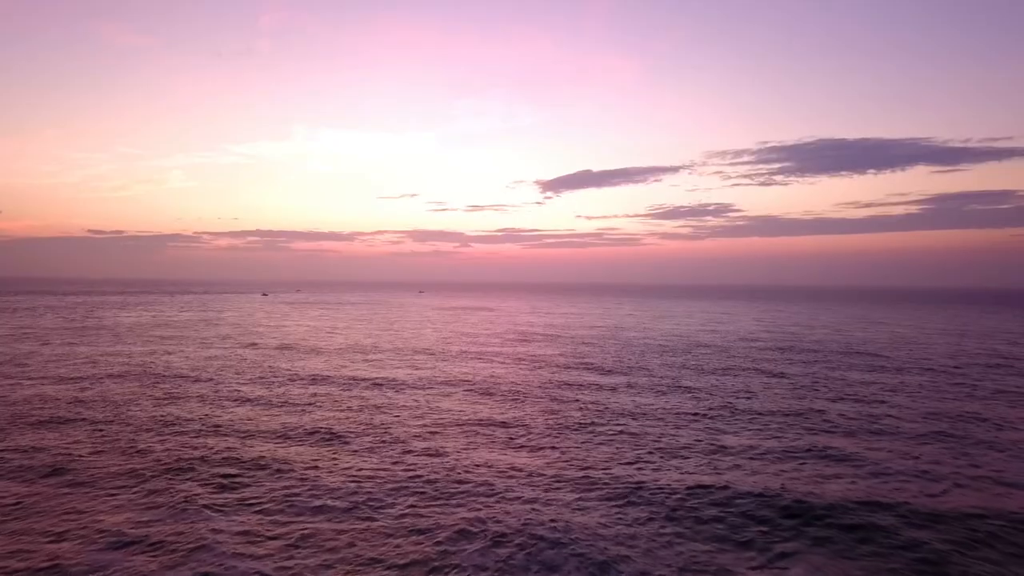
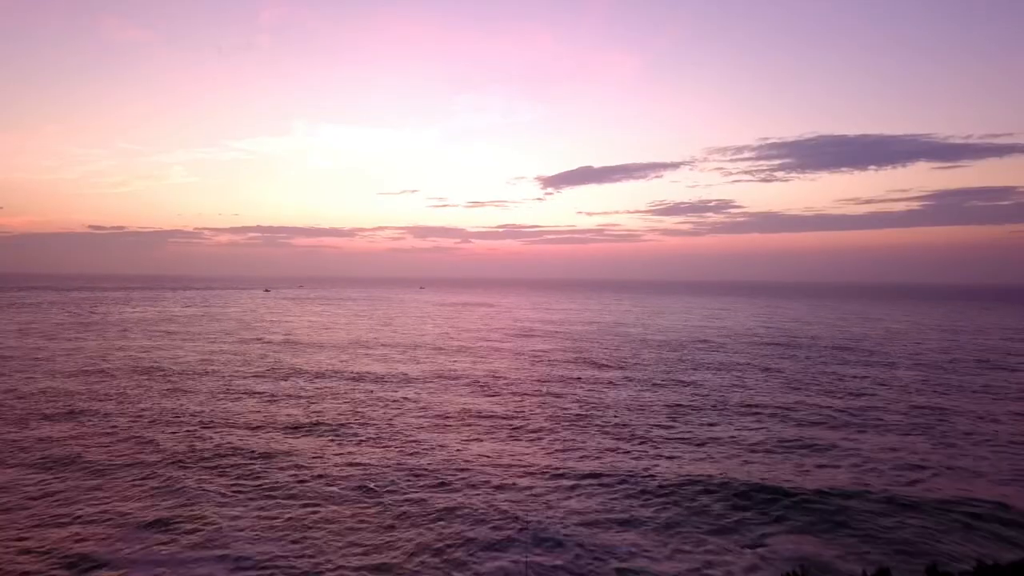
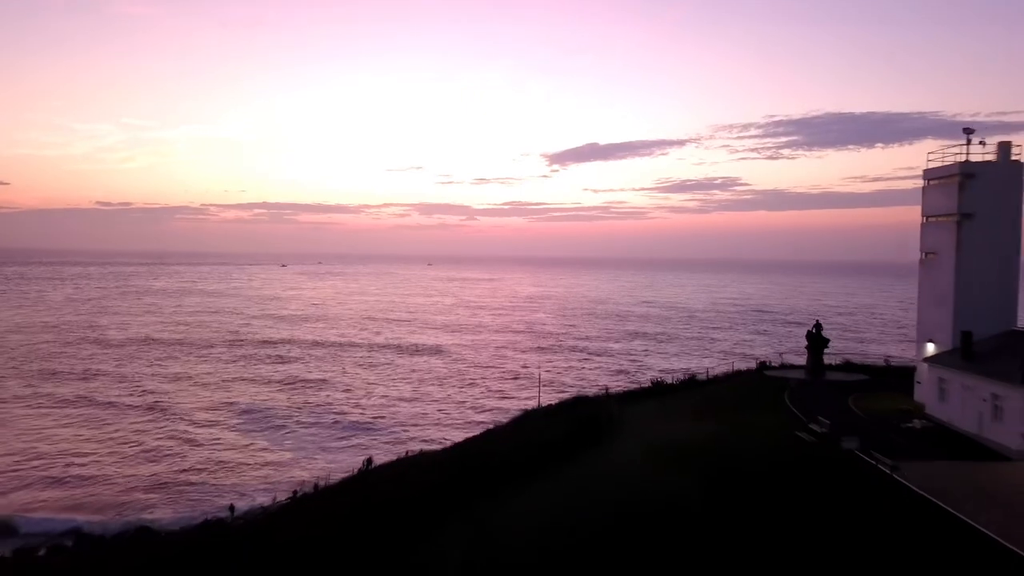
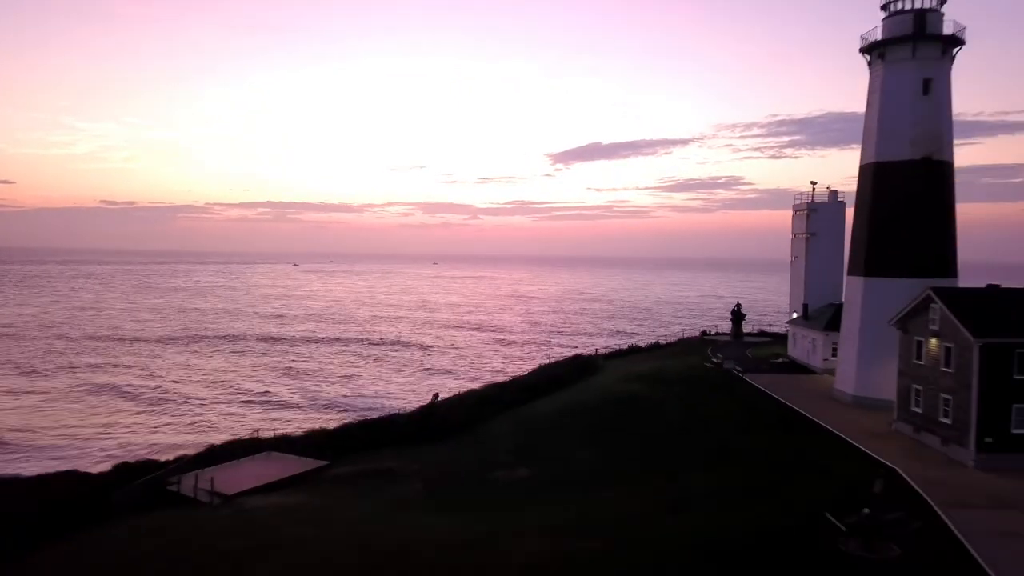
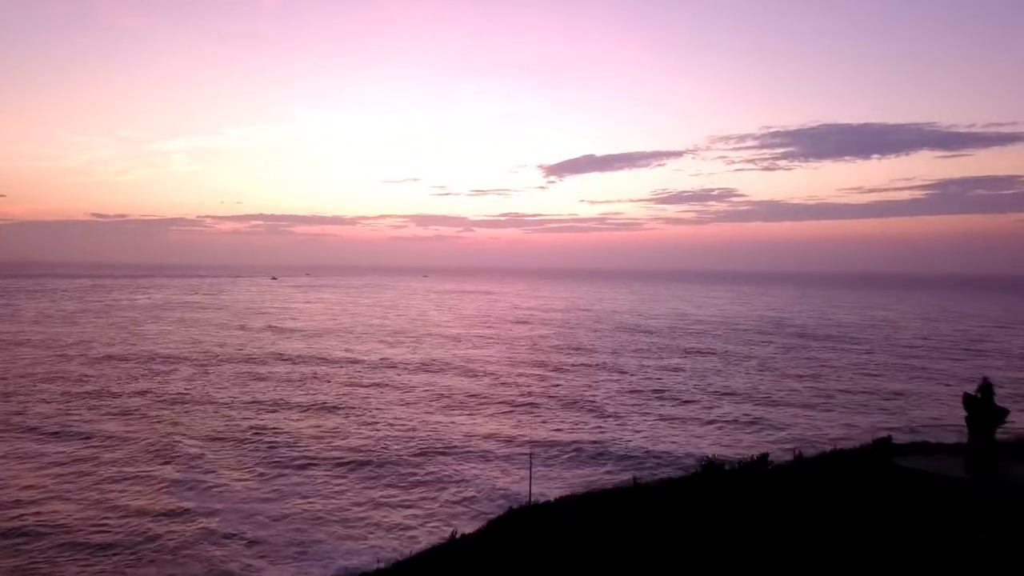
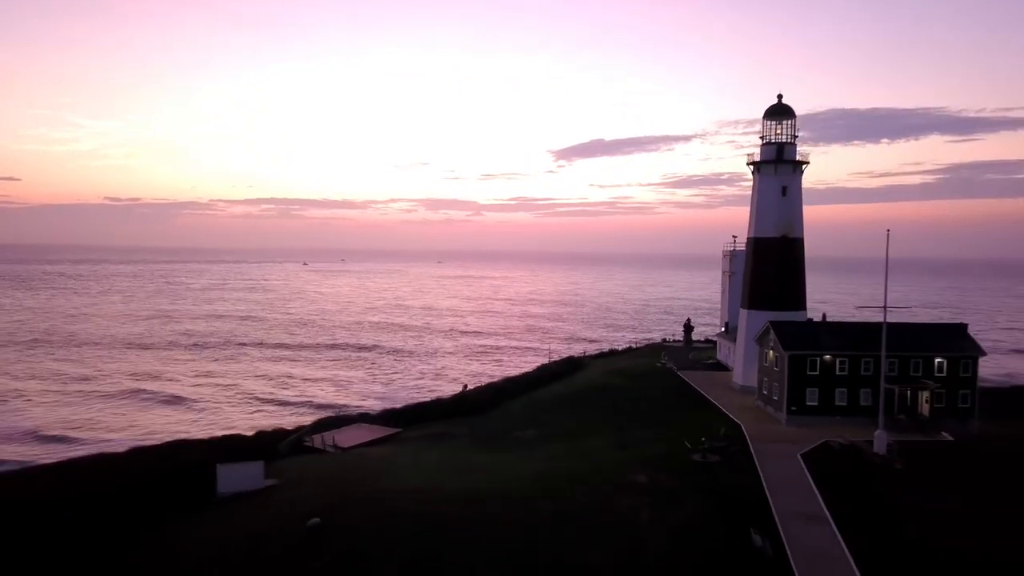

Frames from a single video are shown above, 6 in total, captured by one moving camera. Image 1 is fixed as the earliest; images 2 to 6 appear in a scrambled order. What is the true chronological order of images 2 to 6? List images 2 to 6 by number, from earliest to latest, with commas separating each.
2, 5, 3, 4, 6
